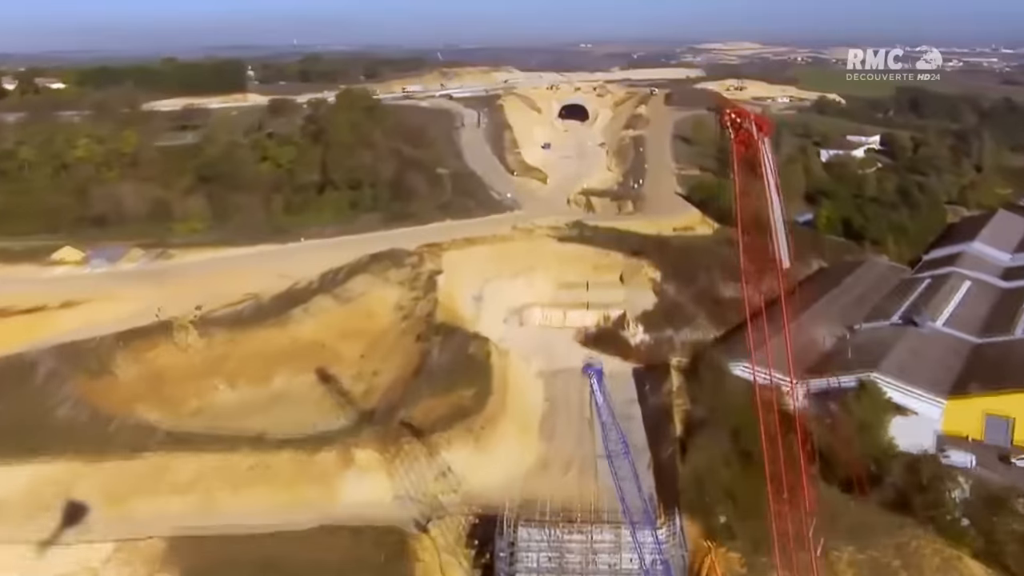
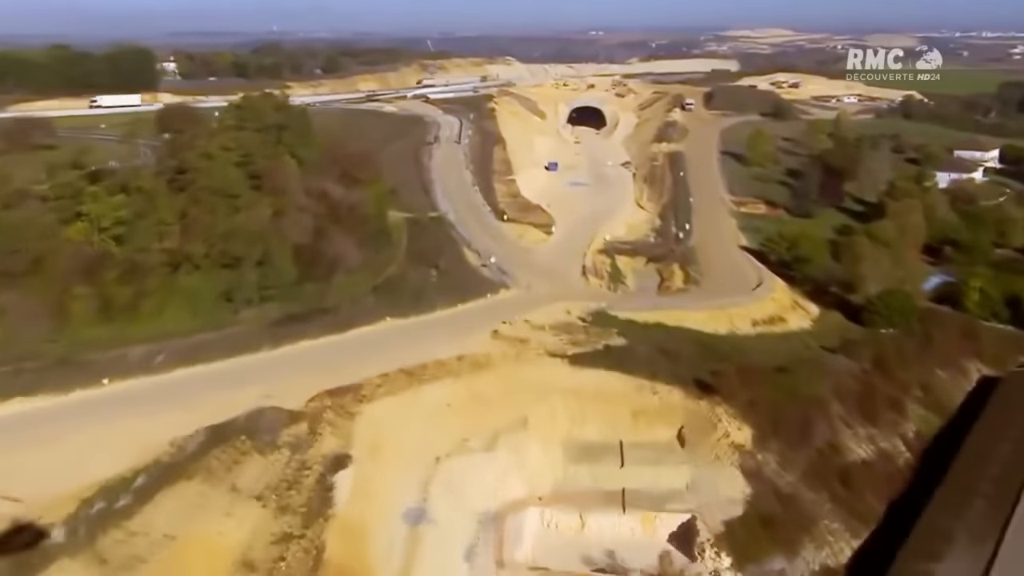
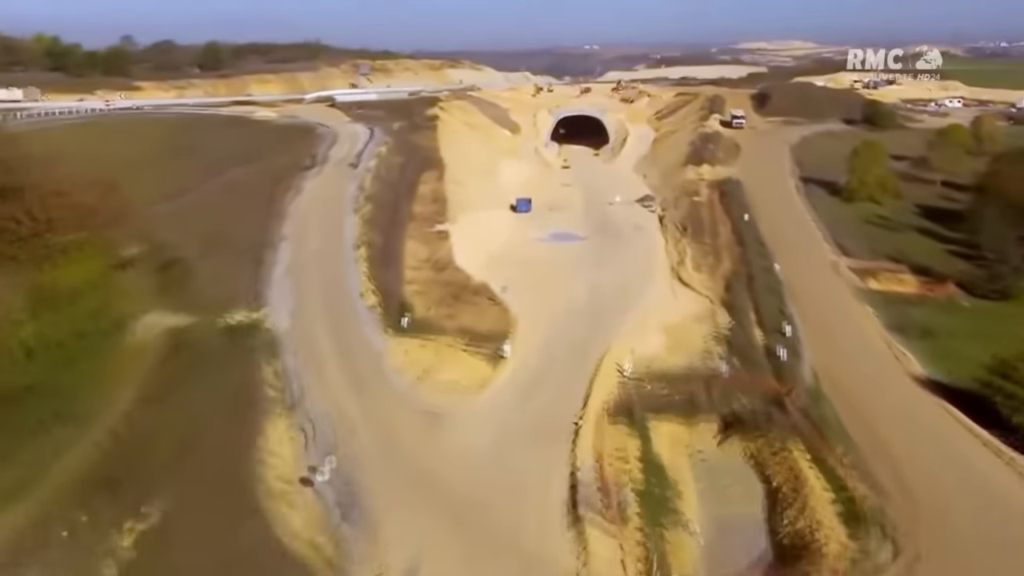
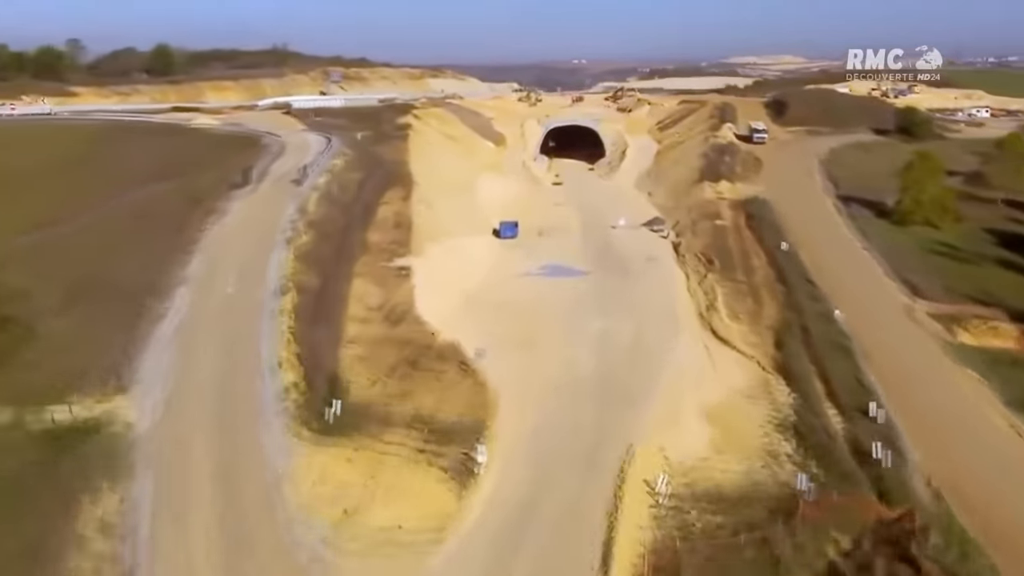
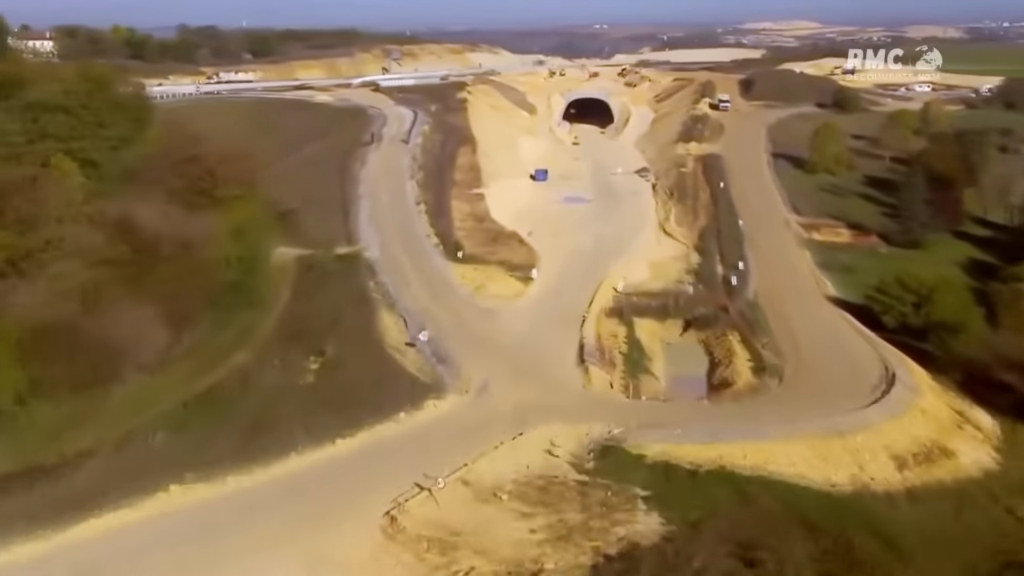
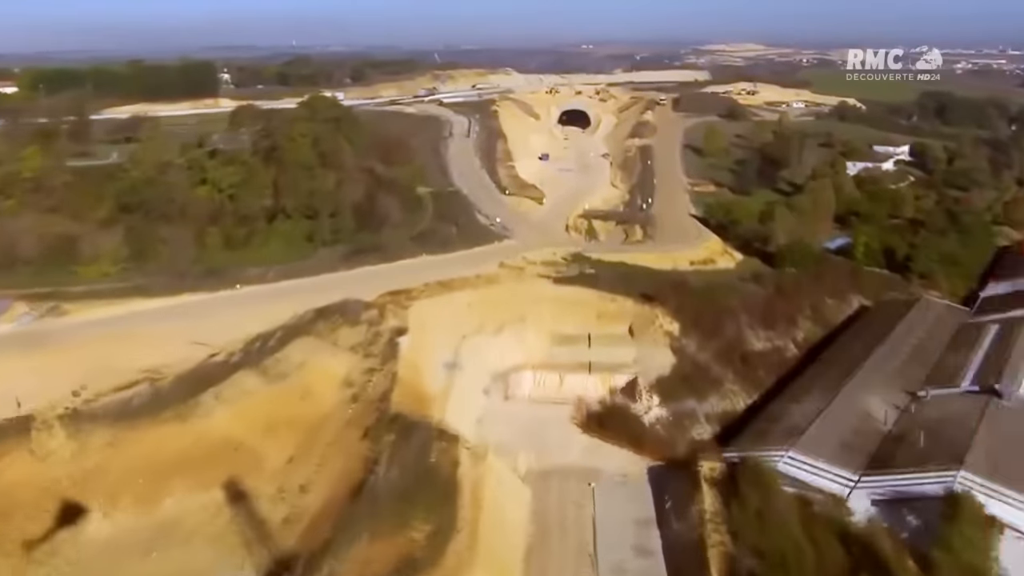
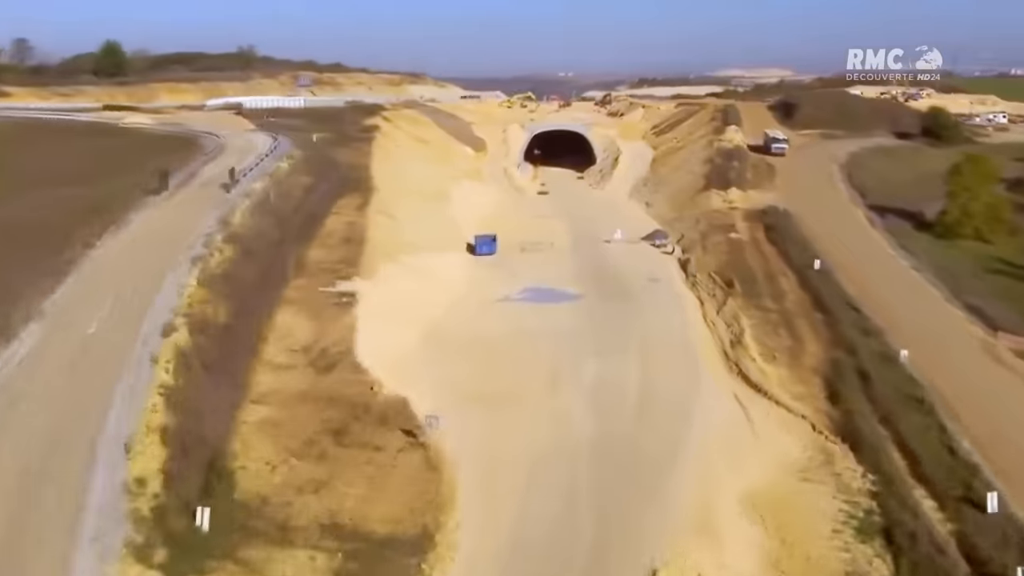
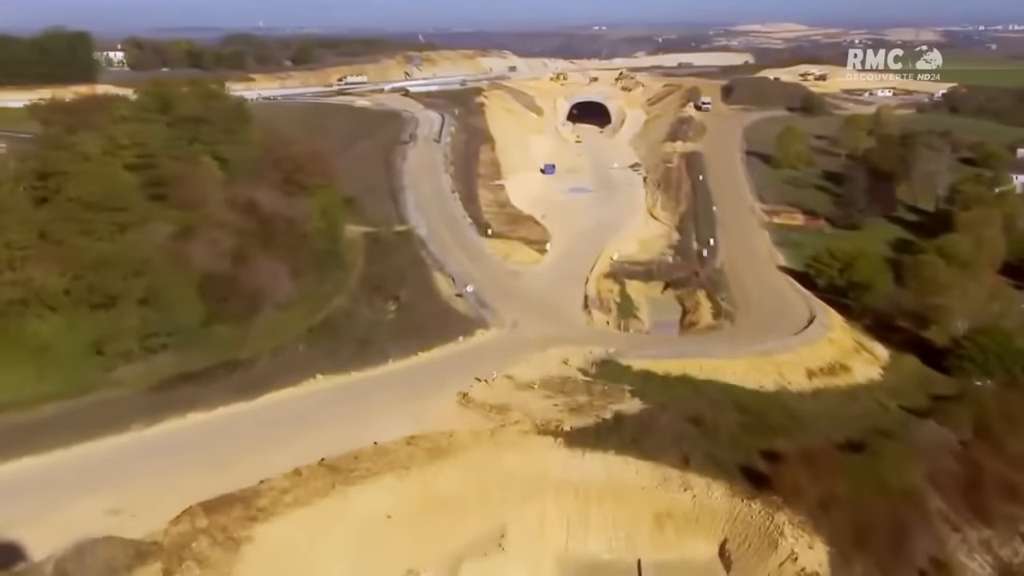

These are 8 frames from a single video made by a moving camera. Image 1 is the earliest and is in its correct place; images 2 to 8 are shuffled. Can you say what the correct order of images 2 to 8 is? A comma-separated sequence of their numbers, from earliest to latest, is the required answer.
6, 2, 8, 5, 3, 4, 7
